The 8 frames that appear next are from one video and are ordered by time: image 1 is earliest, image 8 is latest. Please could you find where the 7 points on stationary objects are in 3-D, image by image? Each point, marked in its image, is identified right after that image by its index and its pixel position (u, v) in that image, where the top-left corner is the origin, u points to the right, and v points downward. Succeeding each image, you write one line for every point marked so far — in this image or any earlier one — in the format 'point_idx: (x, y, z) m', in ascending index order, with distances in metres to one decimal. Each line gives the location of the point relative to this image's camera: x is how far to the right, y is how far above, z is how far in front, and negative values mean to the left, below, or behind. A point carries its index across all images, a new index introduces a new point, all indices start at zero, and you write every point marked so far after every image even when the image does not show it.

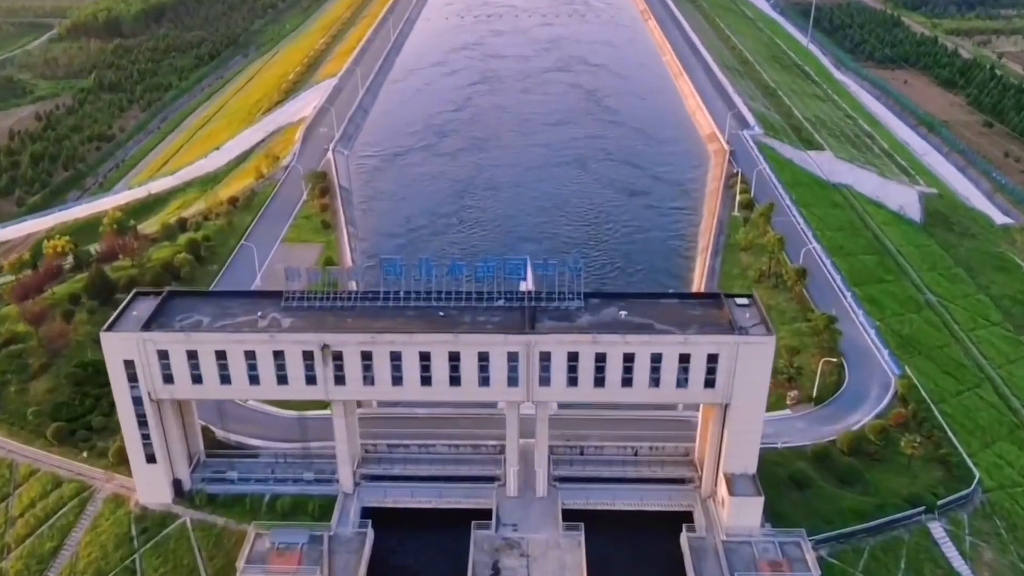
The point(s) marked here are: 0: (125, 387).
0: (-6.1, -1.6, +14.9) m
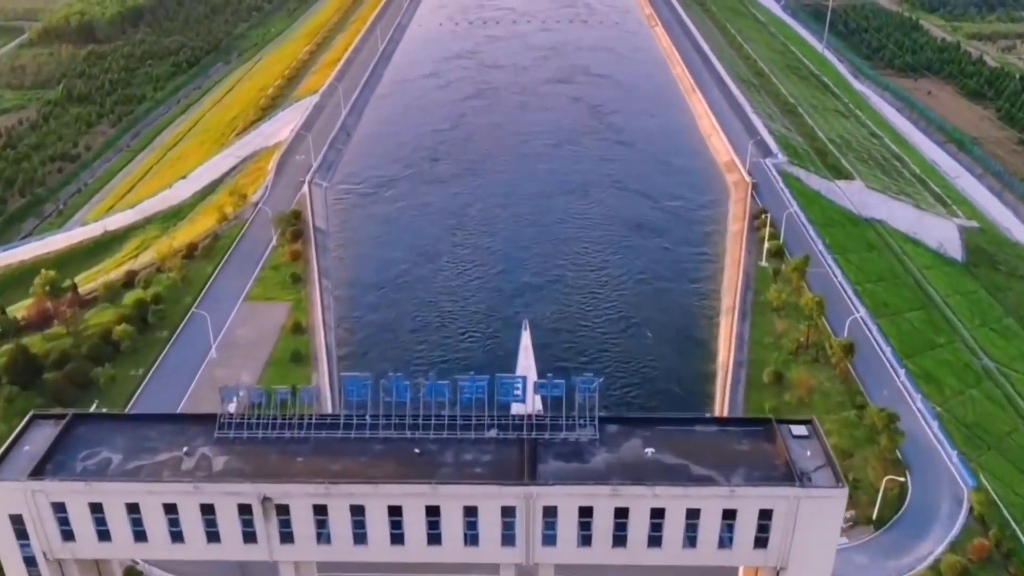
0: (-6.1, -3.2, +11.6) m
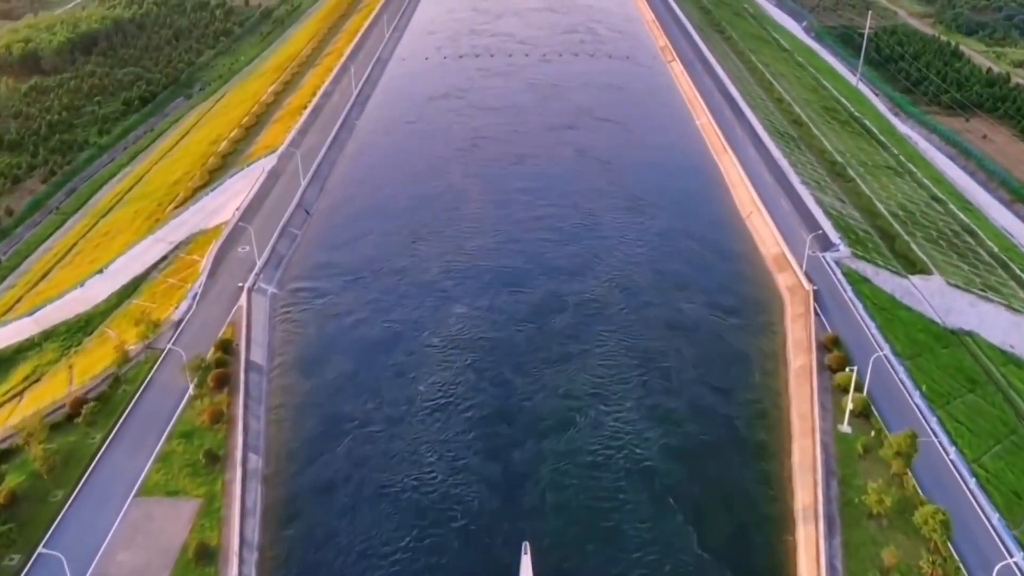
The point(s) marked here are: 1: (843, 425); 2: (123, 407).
0: (-6.2, -6.4, +5.5) m
1: (+6.1, -2.5, +17.6) m
2: (-7.4, -2.3, +18.2) m
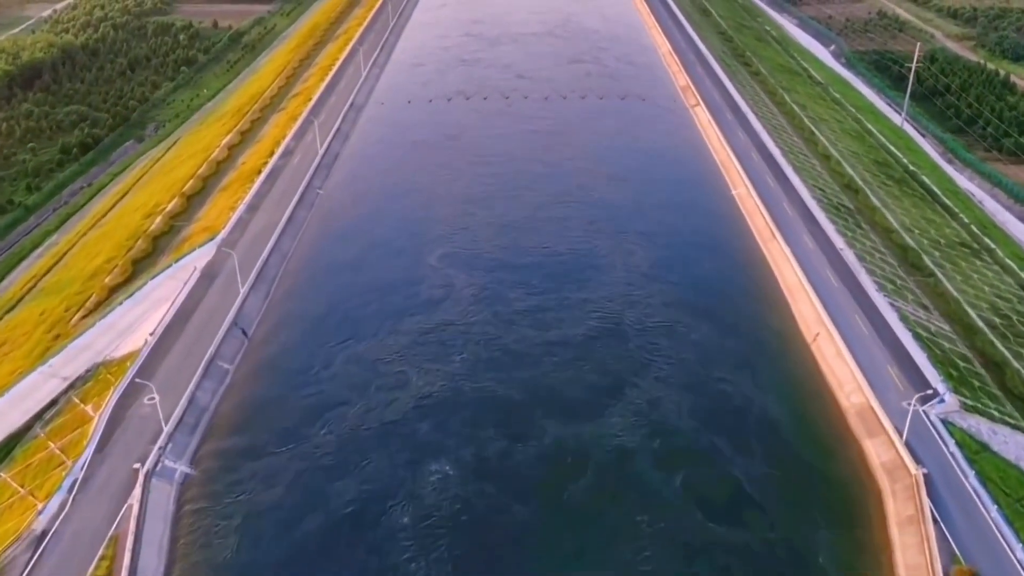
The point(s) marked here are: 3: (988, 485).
0: (-6.2, -9.6, -0.6) m
1: (+6.1, -5.7, +11.5) m
2: (-7.5, -5.5, +12.1) m
3: (+8.3, -3.4, +16.6) m
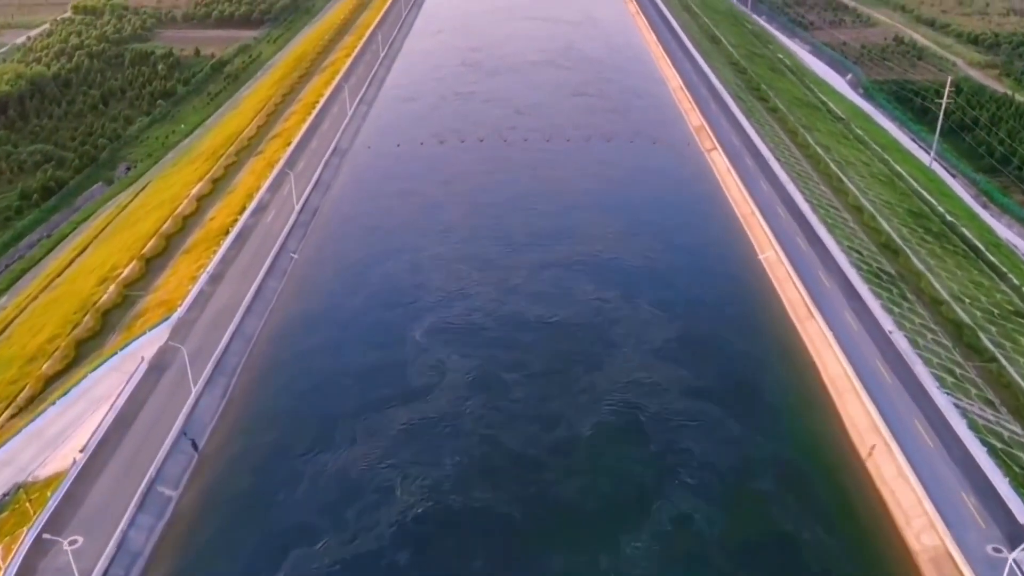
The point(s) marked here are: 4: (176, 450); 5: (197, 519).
0: (-6.1, -11.2, -4.0) m
1: (+6.1, -7.5, +8.1) m
2: (-7.5, -7.3, +8.7) m
3: (+8.3, -5.2, +13.3) m
4: (-6.4, -3.0, +18.2) m
5: (-5.6, -4.1, +17.2) m
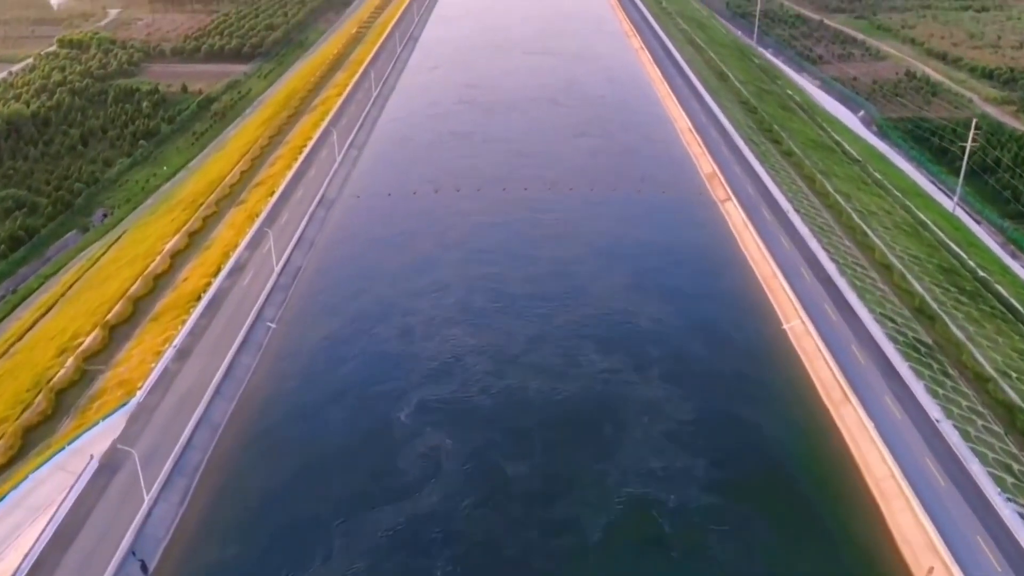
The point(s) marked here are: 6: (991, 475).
0: (-6.1, -12.3, -6.7) m
1: (+6.1, -8.9, +5.6) m
2: (-7.4, -8.6, +6.1) m
3: (+8.3, -6.7, +10.8) m
4: (-6.4, -4.6, +15.8) m
5: (-5.6, -5.7, +14.7) m
6: (+9.0, -3.4, +17.9) m
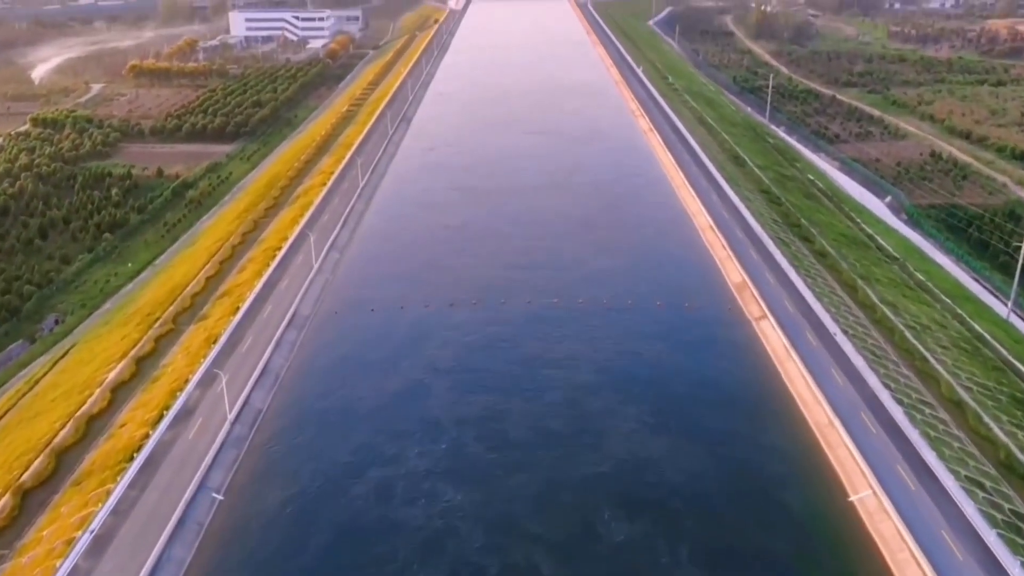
0: (-6.0, -13.5, -11.8) m
1: (+6.2, -10.9, +0.8) m
2: (-7.4, -10.7, +1.3) m
3: (+8.3, -9.1, +6.1) m
4: (-6.3, -7.3, +11.2) m
5: (-5.6, -8.3, +10.0) m
6: (+9.1, -6.3, +13.4) m
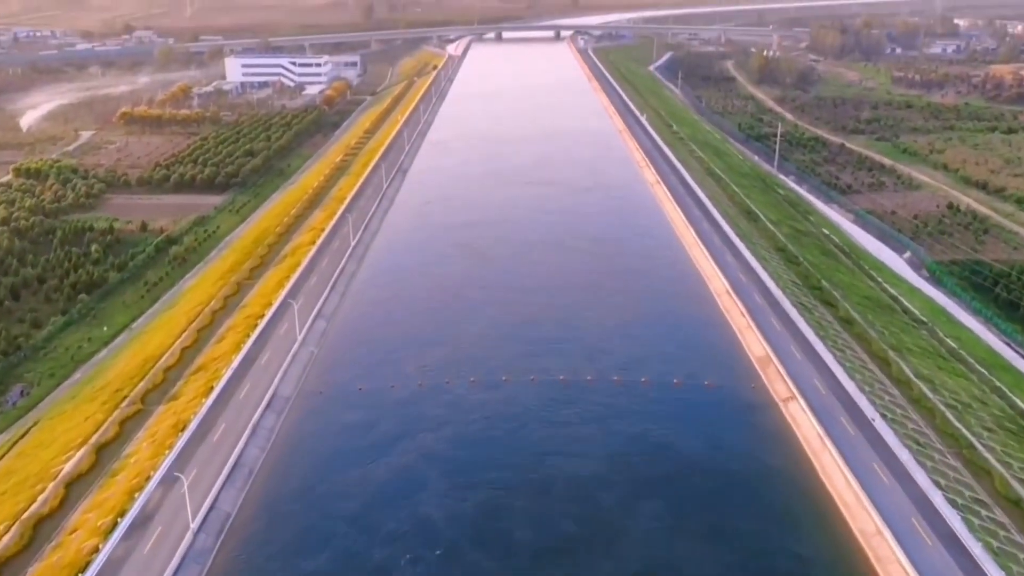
0: (-5.9, -13.8, -14.8) m
1: (+6.3, -11.8, -2.1) m
2: (-7.3, -11.6, -1.6) m
3: (+8.4, -10.2, +3.3) m
4: (-6.2, -8.6, +8.4) m
5: (-5.5, -9.6, +7.2) m
6: (+9.1, -7.7, +10.7) m
